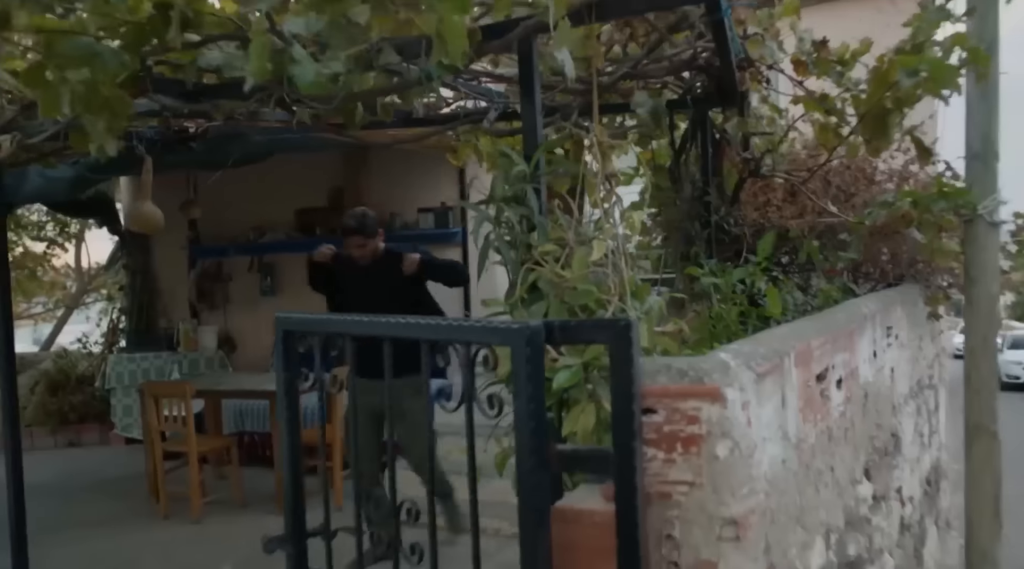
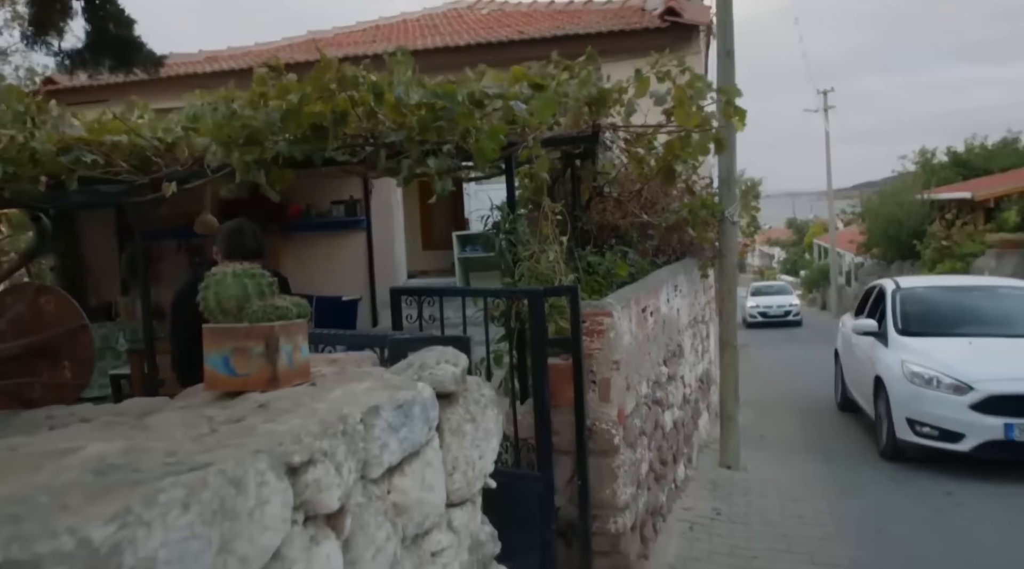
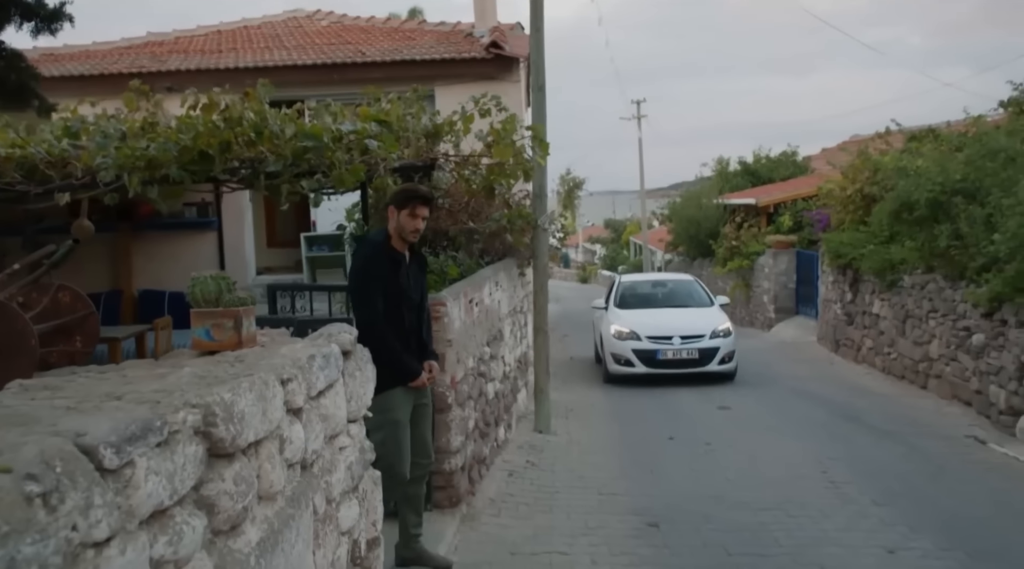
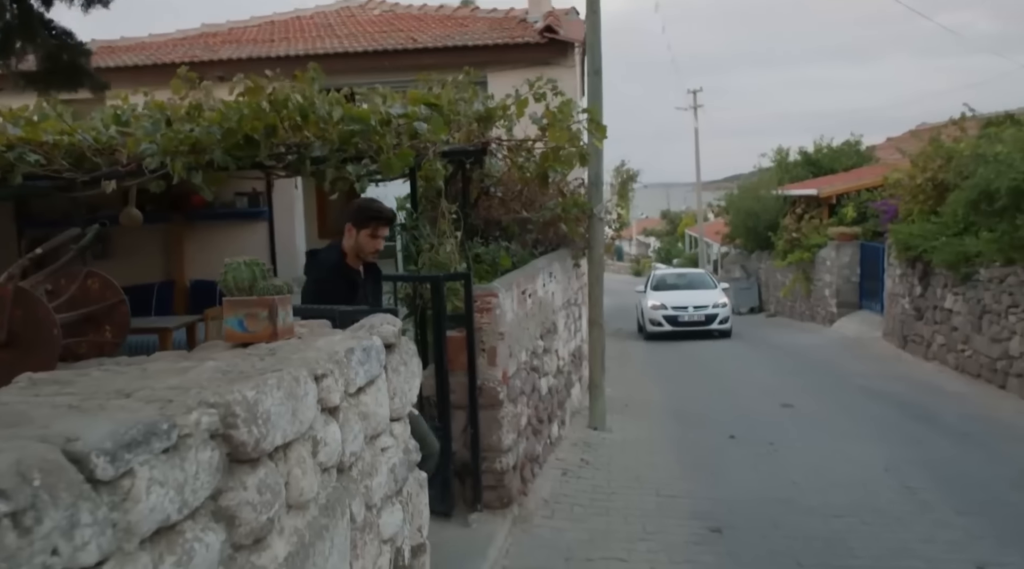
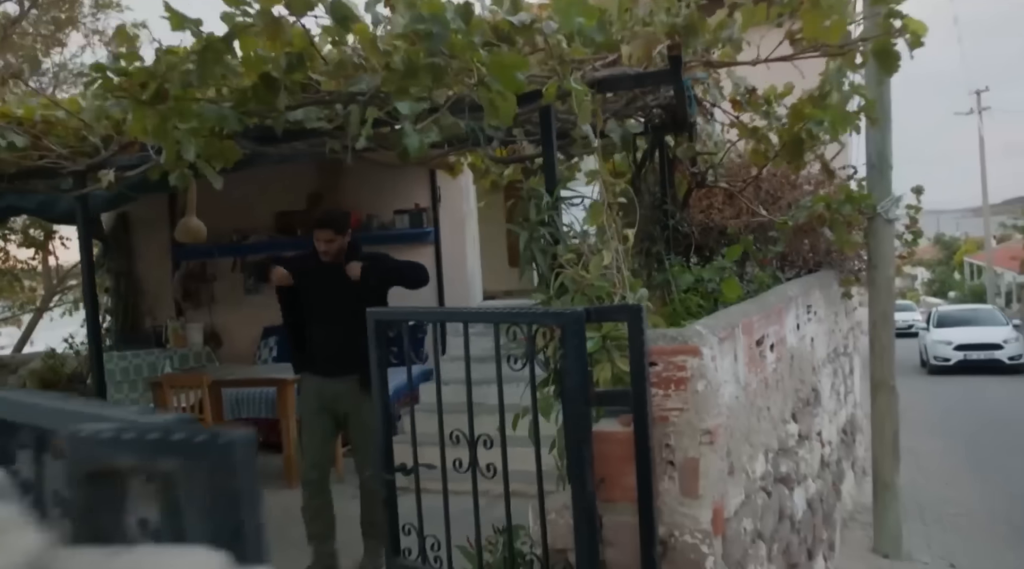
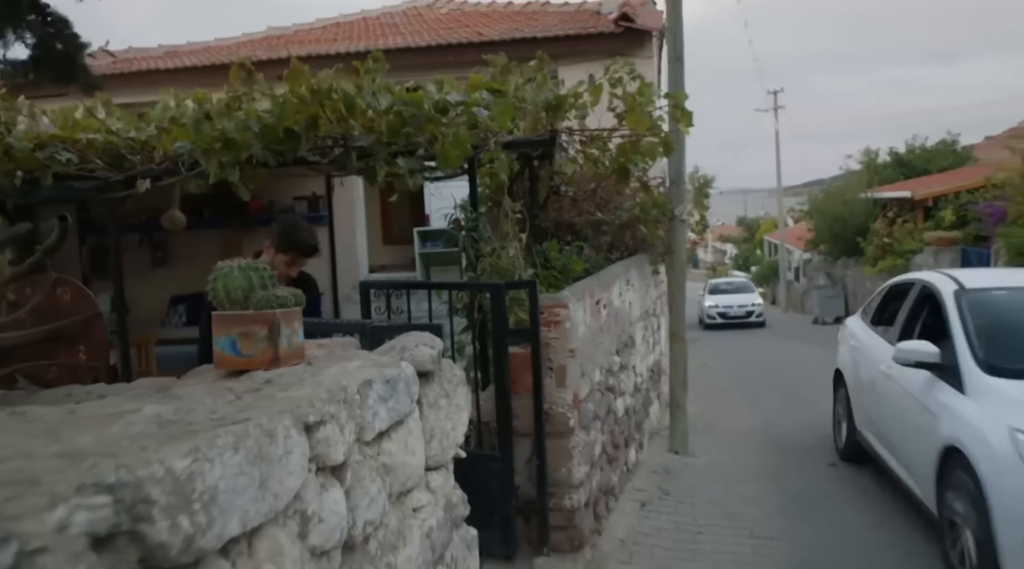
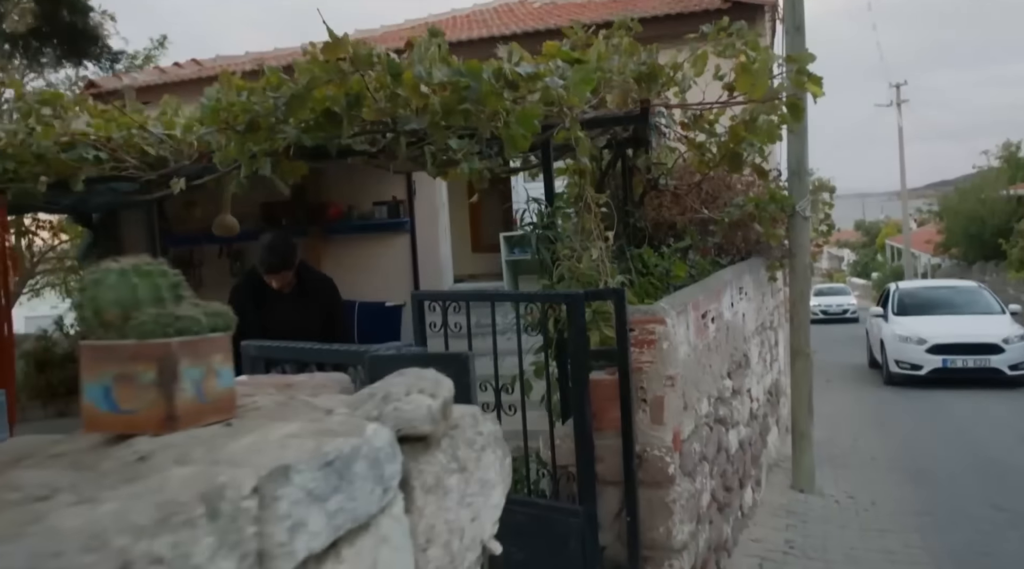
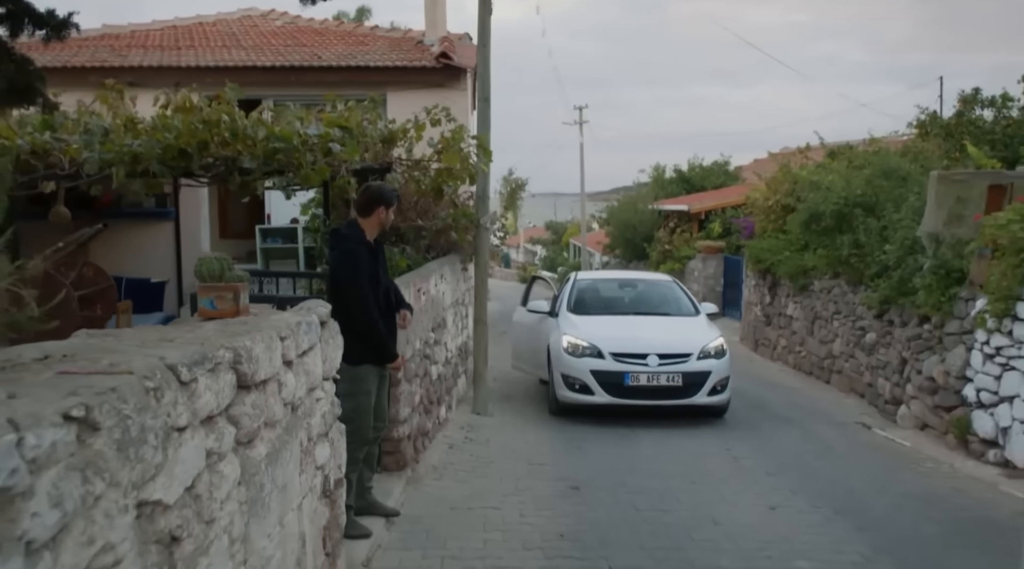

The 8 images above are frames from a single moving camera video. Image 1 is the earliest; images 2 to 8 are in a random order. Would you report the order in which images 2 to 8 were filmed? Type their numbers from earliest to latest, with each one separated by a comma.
5, 7, 2, 6, 4, 3, 8
